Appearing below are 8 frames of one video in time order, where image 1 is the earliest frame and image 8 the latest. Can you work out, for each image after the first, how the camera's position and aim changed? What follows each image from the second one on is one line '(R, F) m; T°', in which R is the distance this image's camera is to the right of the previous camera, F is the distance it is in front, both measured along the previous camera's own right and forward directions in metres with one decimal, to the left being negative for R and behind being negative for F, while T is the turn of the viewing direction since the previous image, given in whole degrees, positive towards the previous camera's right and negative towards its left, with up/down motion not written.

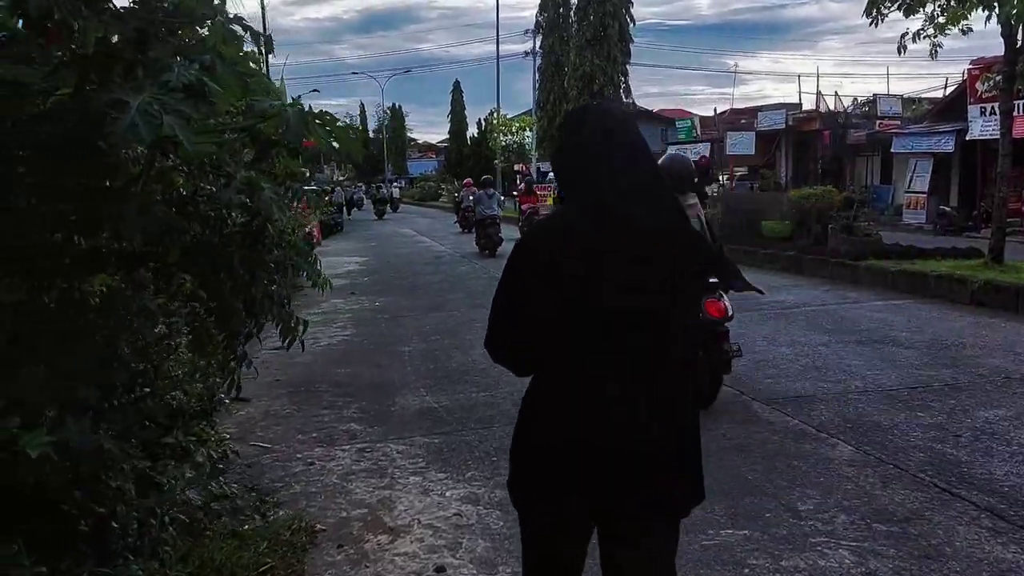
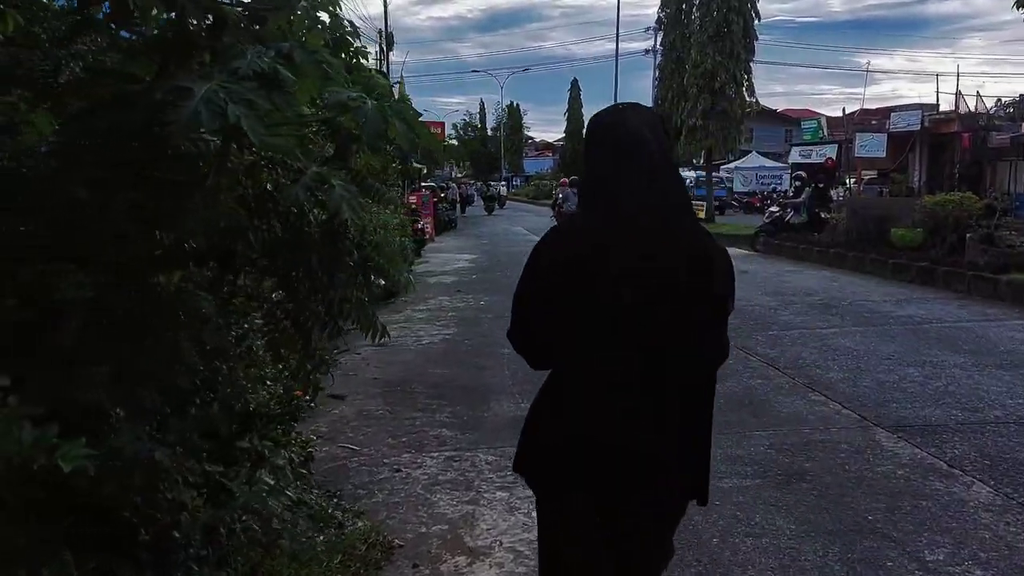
(+0.1, +0.3) m; -7°
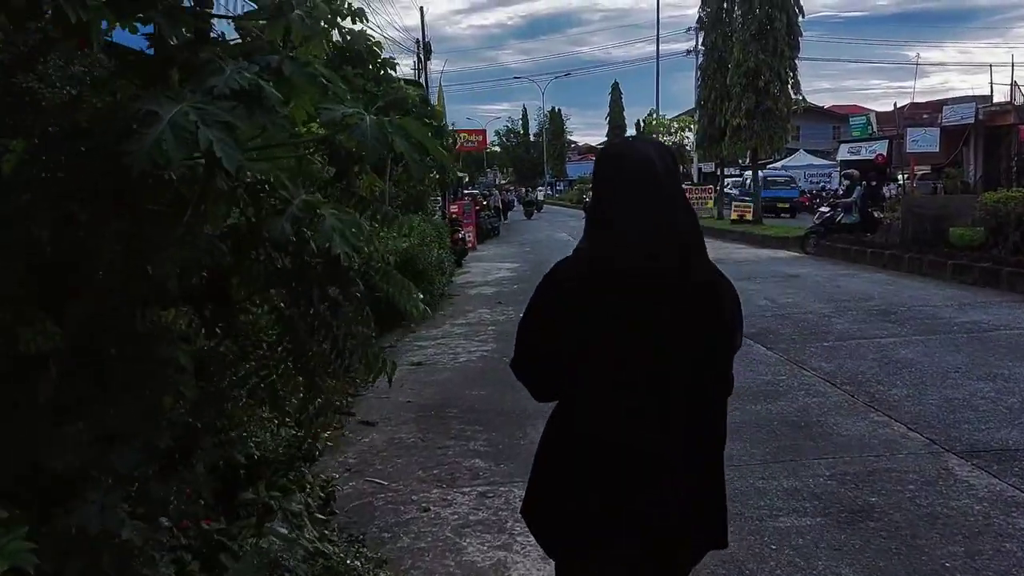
(+0.1, +0.3) m; -3°
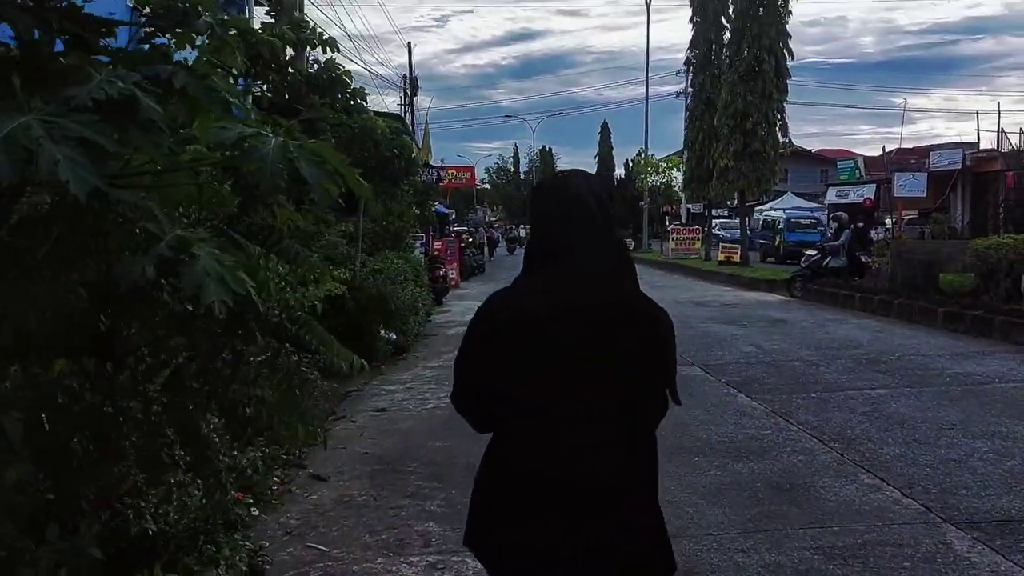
(+0.2, +0.4) m; +1°
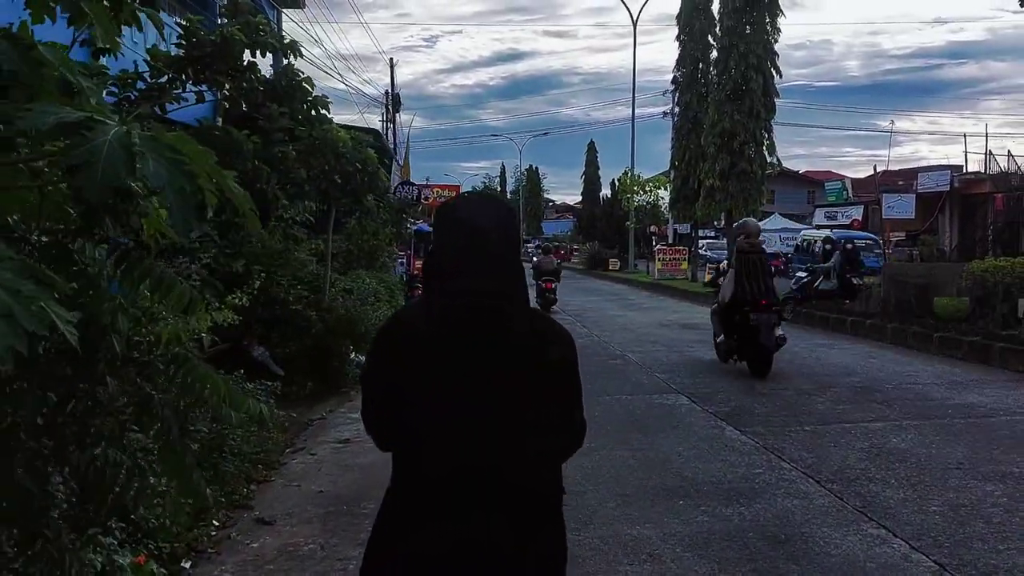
(+0.1, +0.5) m; +1°
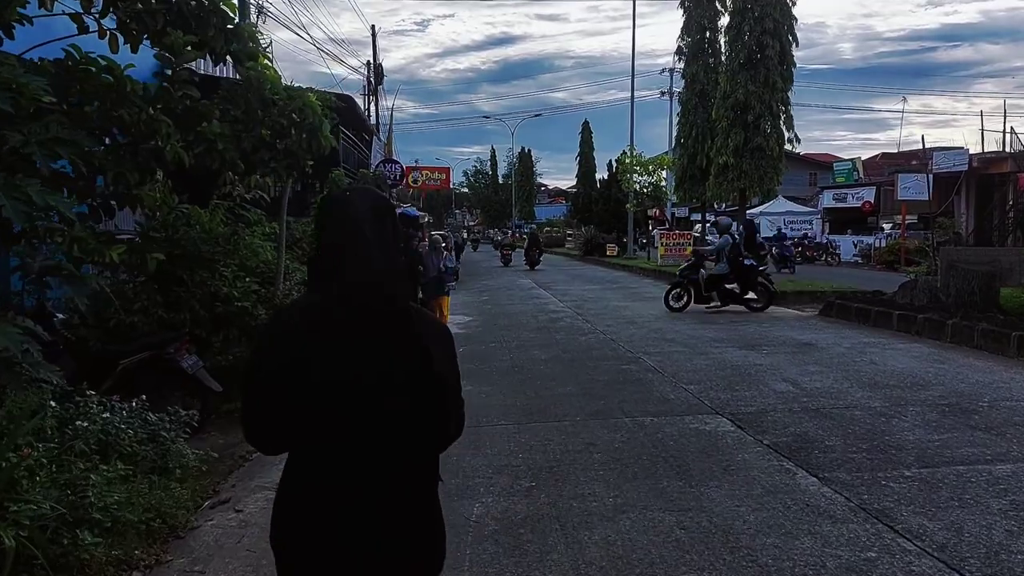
(0.0, +1.9) m; 0°
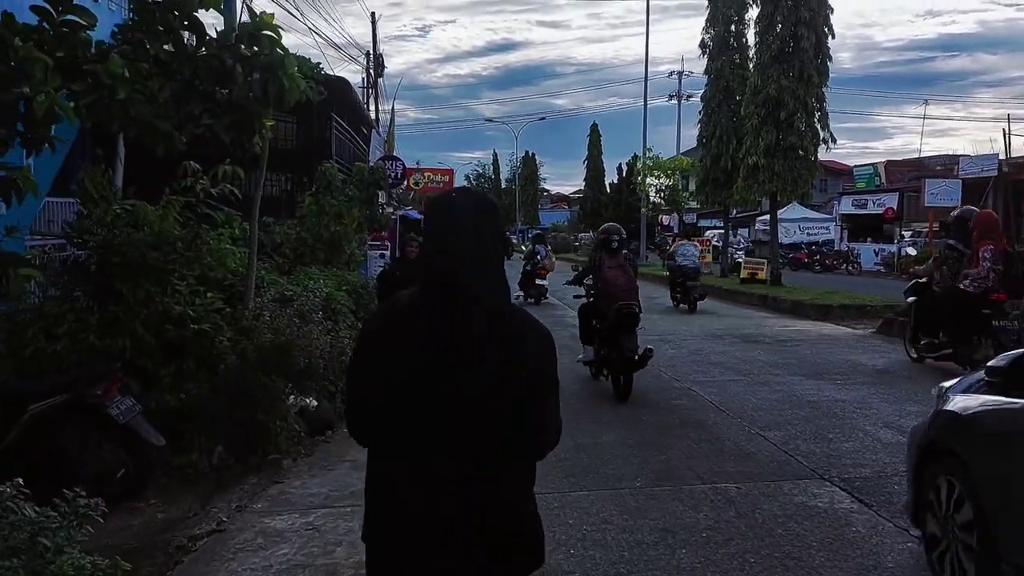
(-0.2, +1.8) m; 0°
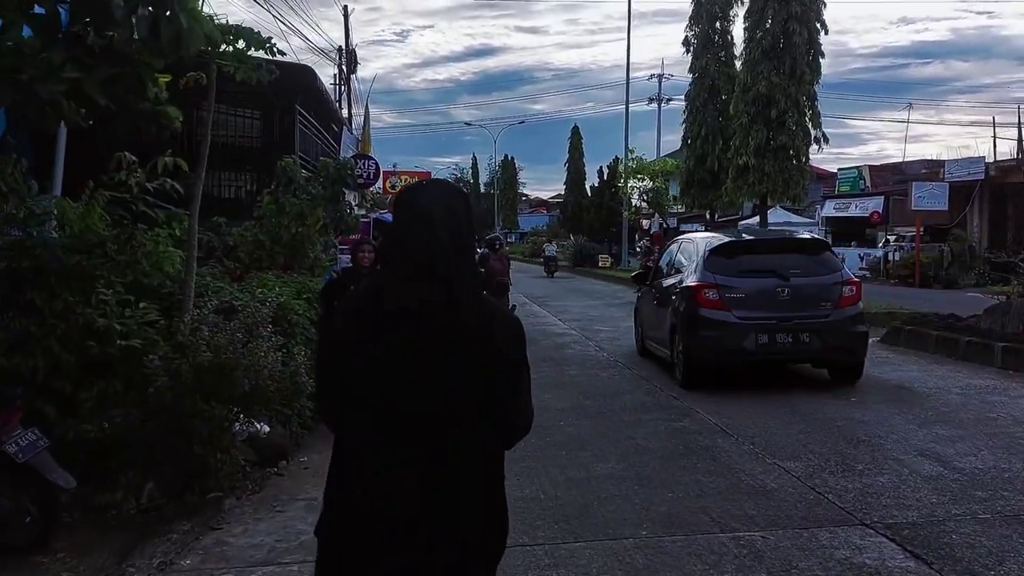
(0.0, +0.9) m; +1°
